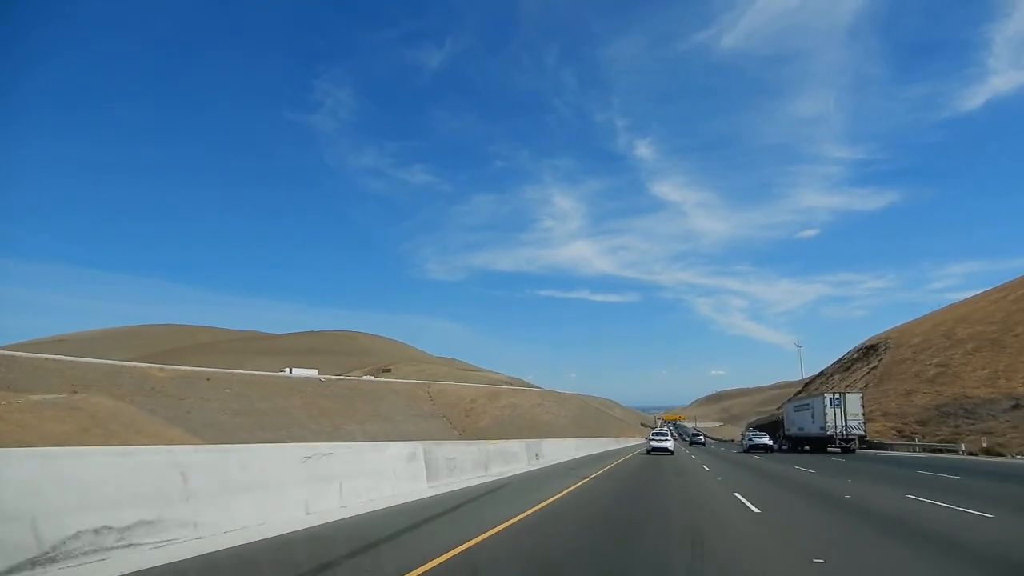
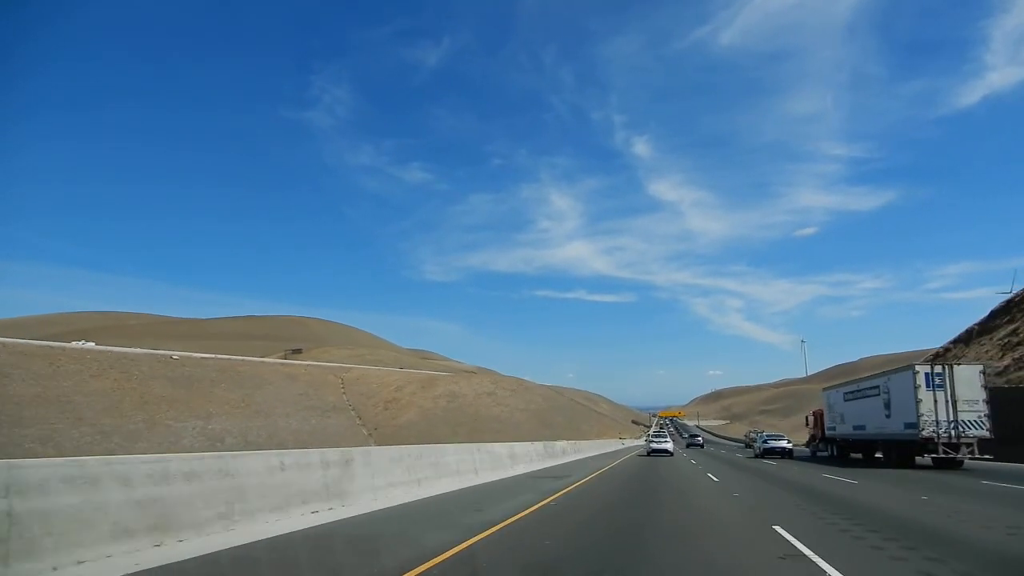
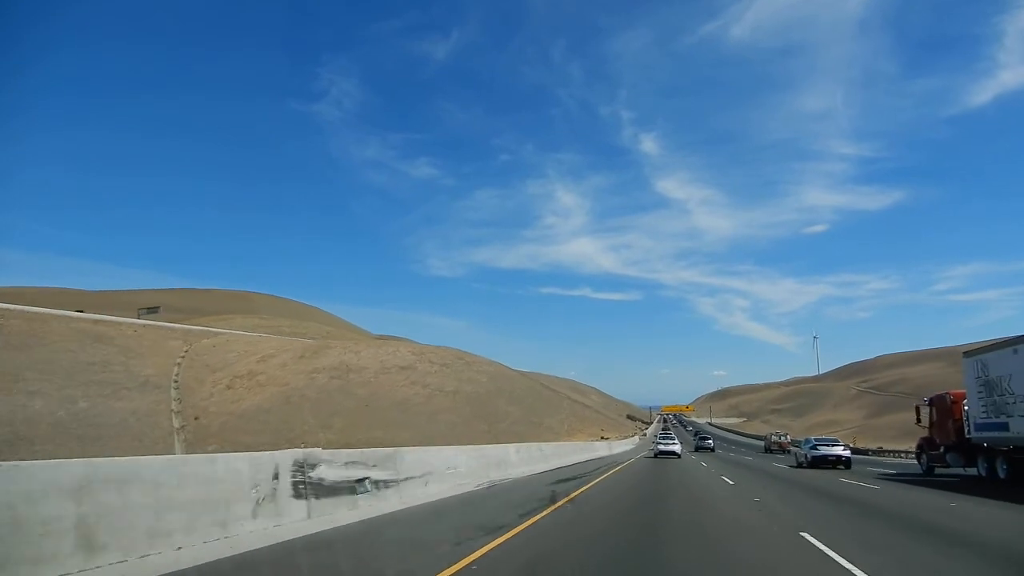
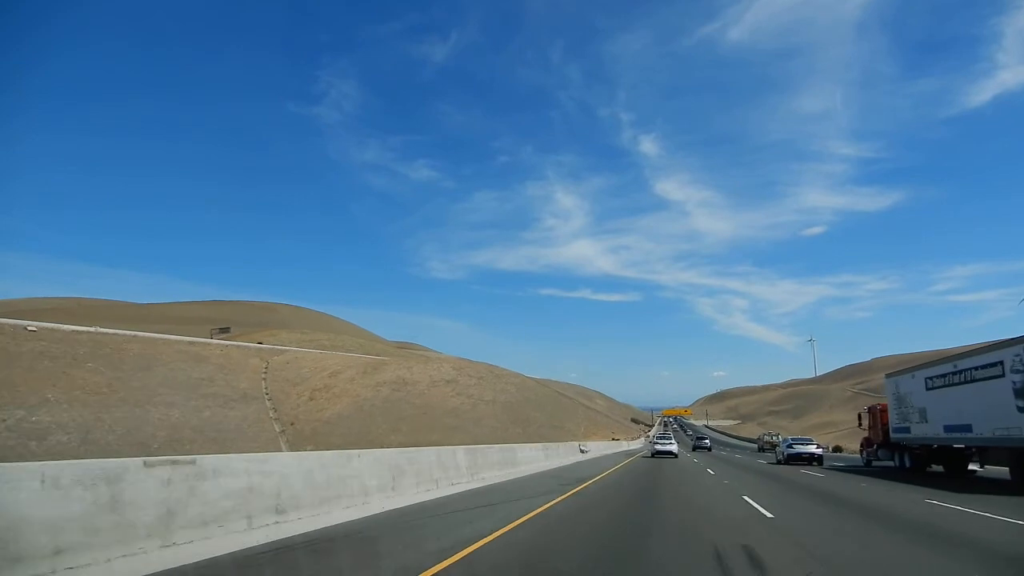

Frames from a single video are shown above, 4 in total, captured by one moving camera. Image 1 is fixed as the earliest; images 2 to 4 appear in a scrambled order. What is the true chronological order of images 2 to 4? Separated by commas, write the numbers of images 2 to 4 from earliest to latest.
2, 4, 3
